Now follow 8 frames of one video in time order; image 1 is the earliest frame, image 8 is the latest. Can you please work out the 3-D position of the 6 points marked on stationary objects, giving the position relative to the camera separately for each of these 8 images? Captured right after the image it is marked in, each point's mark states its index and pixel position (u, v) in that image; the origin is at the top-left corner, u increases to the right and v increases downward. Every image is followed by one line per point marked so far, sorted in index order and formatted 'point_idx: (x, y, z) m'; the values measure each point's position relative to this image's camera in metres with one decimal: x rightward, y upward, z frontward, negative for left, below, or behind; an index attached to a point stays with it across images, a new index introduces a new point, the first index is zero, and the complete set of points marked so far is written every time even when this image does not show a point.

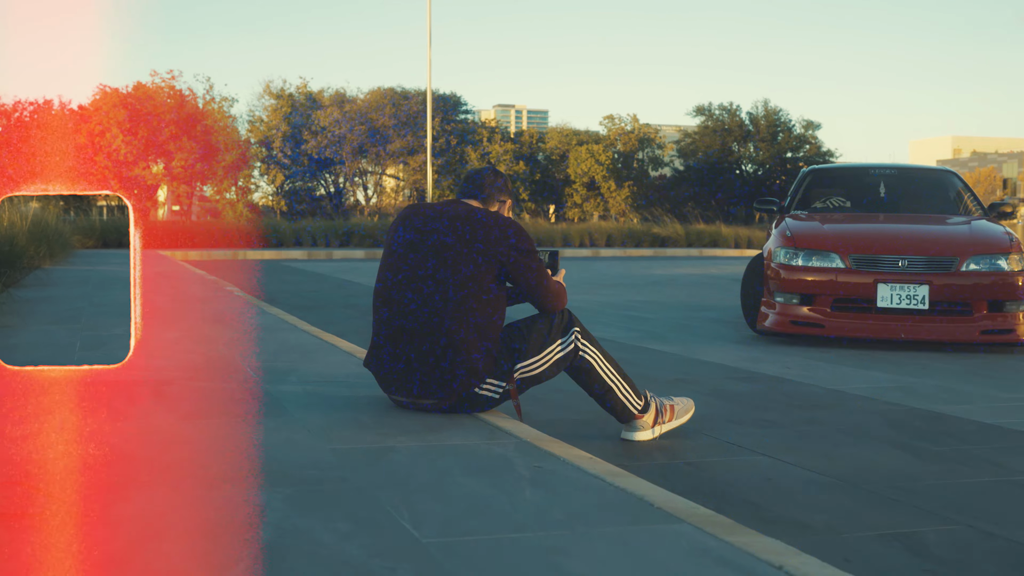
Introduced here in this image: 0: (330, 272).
0: (-2.6, +0.2, +17.8) m
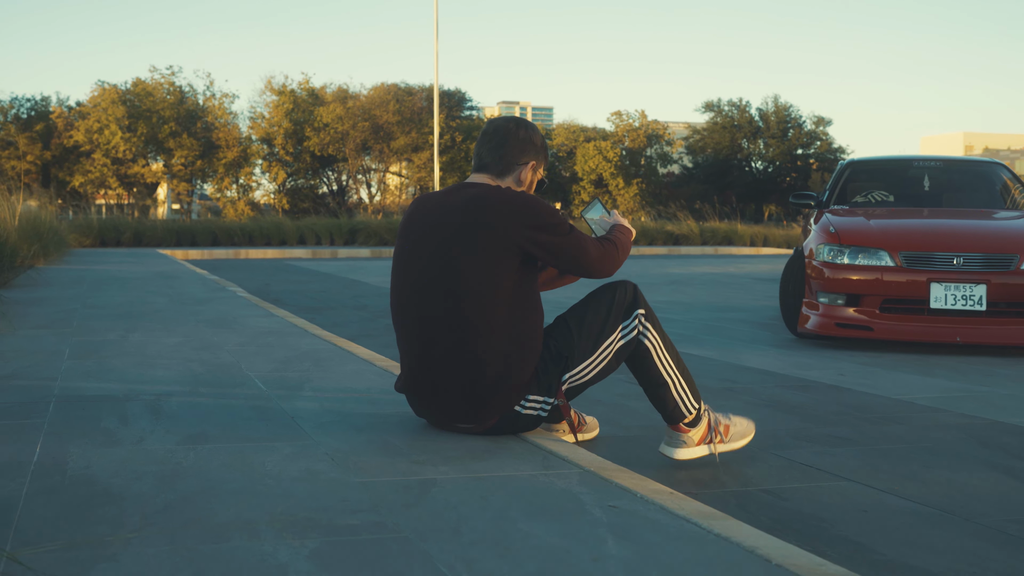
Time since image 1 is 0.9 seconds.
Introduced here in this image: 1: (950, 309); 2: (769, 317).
0: (-2.4, +0.2, +17.3) m
1: (+2.6, -0.1, +7.4) m
2: (+2.1, -0.2, +10.1) m
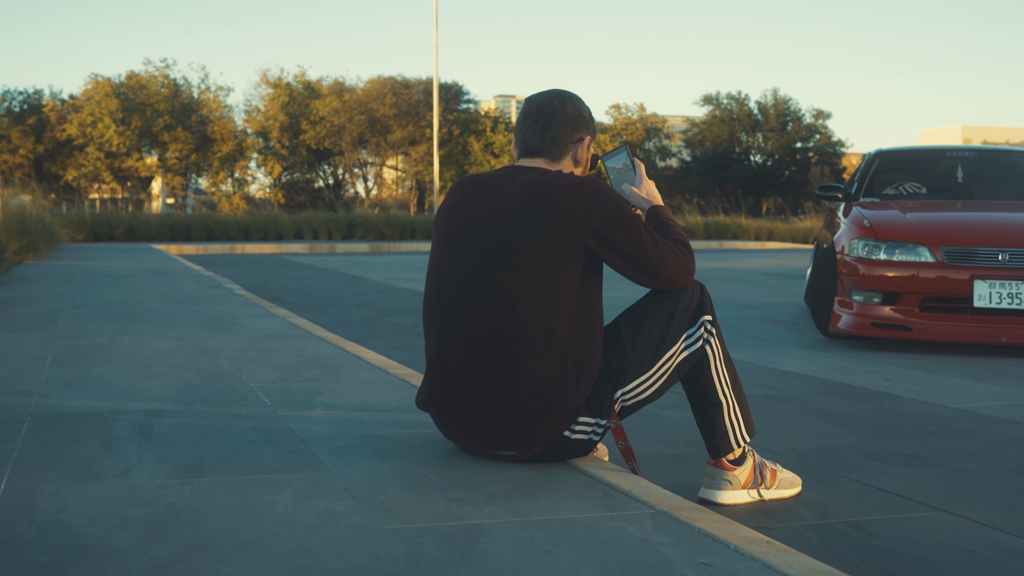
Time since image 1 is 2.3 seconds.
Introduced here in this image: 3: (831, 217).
0: (-2.4, +0.3, +16.9) m
1: (+2.6, -0.1, +6.9) m
2: (+2.1, -0.2, +9.7) m
3: (+2.3, +0.5, +9.1) m
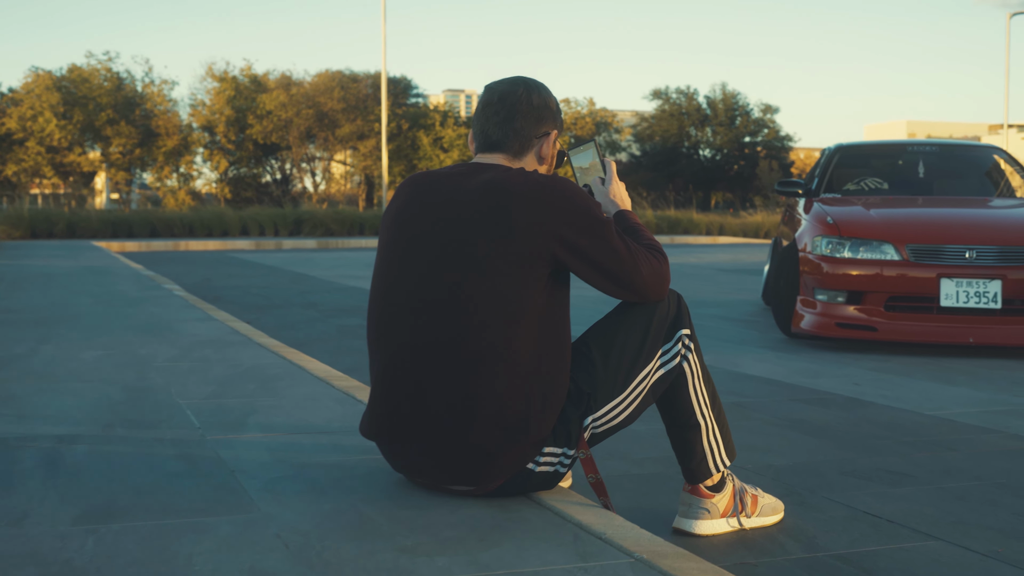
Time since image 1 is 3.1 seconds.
0: (-3.0, +0.3, +16.4) m
1: (+2.4, -0.1, +6.7) m
2: (+1.8, -0.2, +9.5) m
3: (+1.9, +0.5, +8.9) m
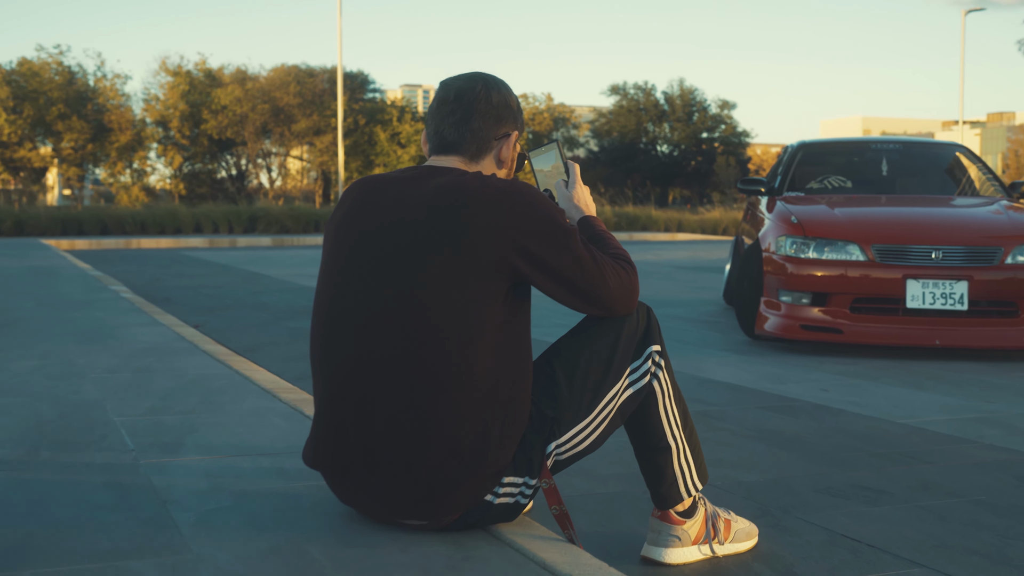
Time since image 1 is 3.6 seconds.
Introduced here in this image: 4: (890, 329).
0: (-3.6, +0.3, +16.1) m
1: (+2.2, -0.1, +6.6) m
2: (+1.5, -0.2, +9.3) m
3: (+1.7, +0.5, +8.7) m
4: (+2.0, -0.2, +6.6) m
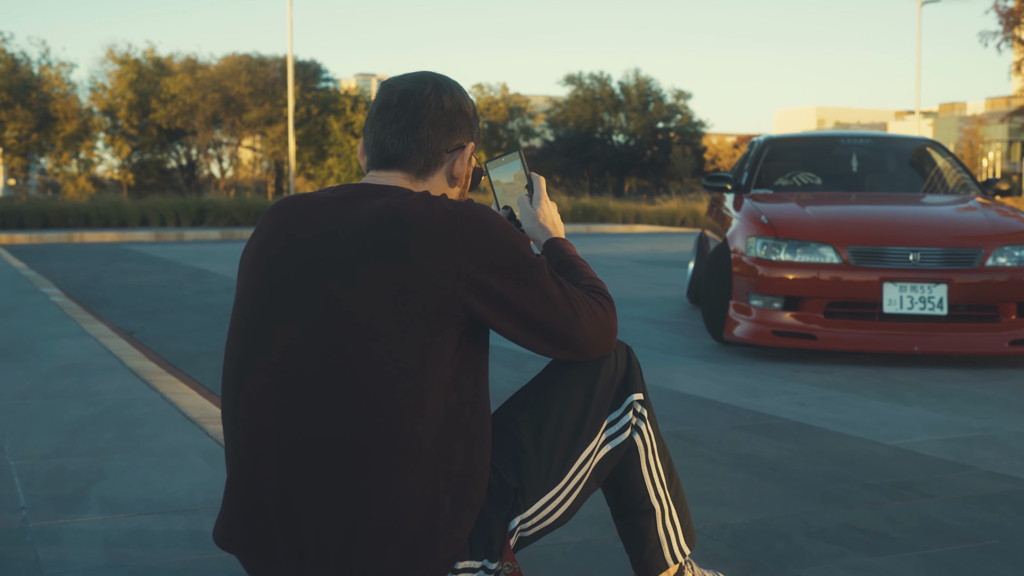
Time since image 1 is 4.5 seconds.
0: (-4.1, +0.4, +15.6) m
1: (+1.9, -0.1, +6.3) m
2: (+1.1, -0.2, +9.0) m
3: (+1.4, +0.5, +8.4) m
4: (+1.8, -0.2, +6.3) m
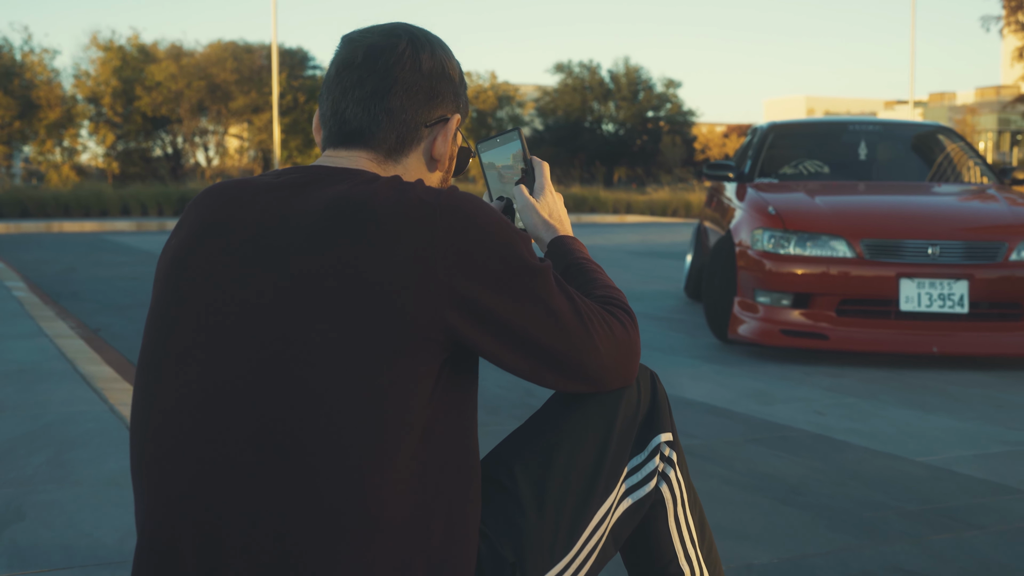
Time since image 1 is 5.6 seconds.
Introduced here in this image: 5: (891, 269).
0: (-4.2, +0.5, +15.1) m
1: (+1.9, -0.1, +5.9) m
2: (+1.1, -0.1, +8.6) m
3: (+1.3, +0.6, +7.9) m
4: (+1.7, -0.2, +5.9) m
5: (+1.8, +0.1, +5.8) m
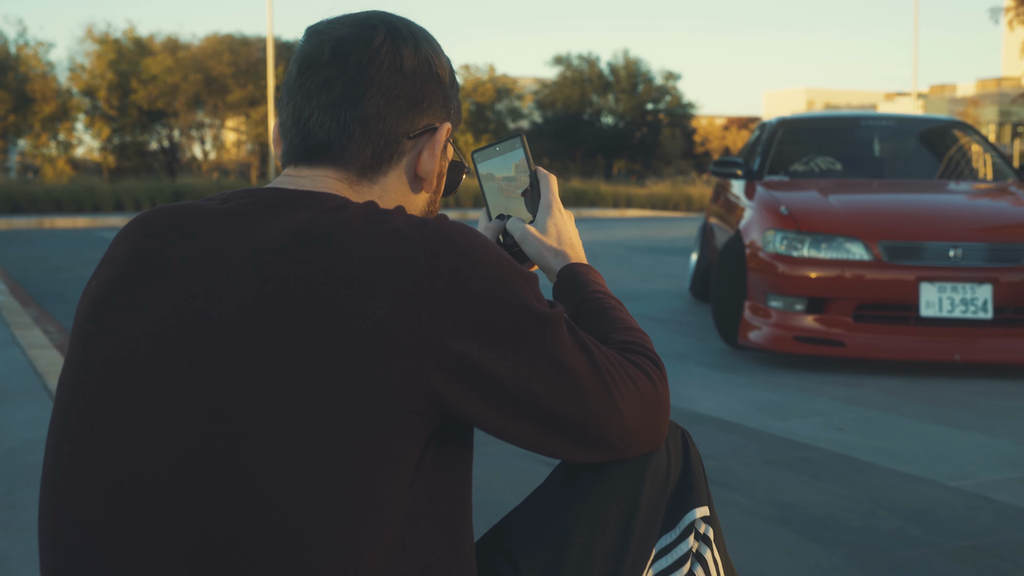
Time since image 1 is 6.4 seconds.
0: (-4.3, +0.5, +14.8) m
1: (+1.9, -0.1, +5.6) m
2: (+1.1, -0.1, +8.3) m
3: (+1.3, +0.5, +7.7) m
4: (+1.7, -0.2, +5.6) m
5: (+1.8, +0.1, +5.5) m
